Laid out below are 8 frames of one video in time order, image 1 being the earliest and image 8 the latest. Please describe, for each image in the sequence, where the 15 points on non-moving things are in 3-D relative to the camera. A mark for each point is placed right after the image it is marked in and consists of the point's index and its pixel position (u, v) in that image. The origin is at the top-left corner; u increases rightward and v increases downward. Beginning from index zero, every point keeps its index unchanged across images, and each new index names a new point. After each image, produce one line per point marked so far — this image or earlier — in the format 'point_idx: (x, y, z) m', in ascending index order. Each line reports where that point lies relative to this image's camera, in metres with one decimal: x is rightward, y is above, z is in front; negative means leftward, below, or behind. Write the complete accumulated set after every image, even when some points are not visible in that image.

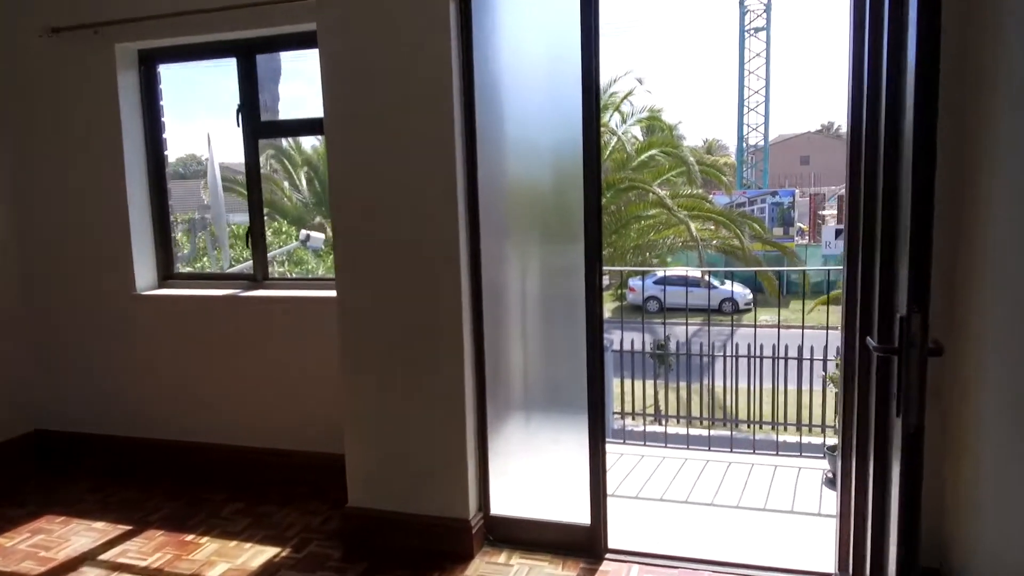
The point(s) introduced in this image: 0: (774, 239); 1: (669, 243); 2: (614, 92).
0: (+3.1, +0.6, +9.0) m
1: (+1.9, +0.5, +9.2) m
2: (+1.1, +2.3, +8.8) m
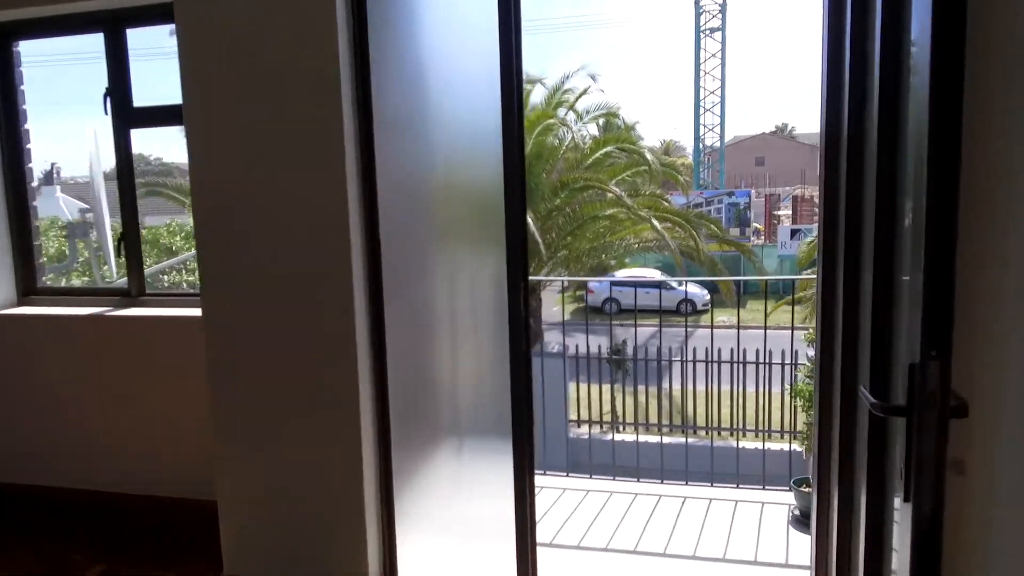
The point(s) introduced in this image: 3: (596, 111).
0: (+2.6, +0.6, +8.9) m
1: (+1.3, +0.5, +9.0) m
2: (+0.5, +2.2, +8.5) m
3: (+0.9, +2.0, +8.4) m
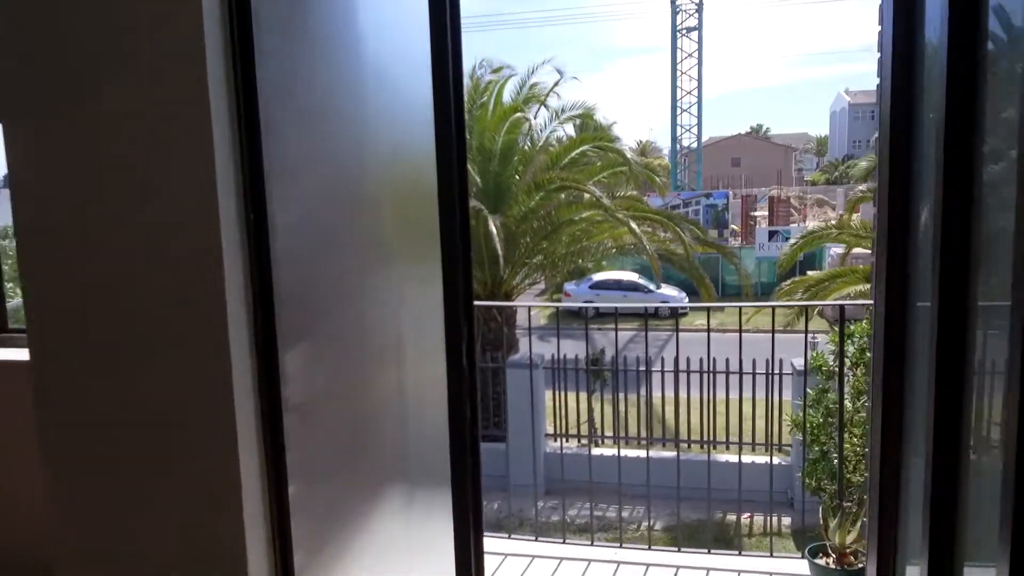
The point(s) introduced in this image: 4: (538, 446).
0: (+2.3, +0.5, +8.6) m
1: (+1.0, +0.4, +8.6) m
2: (+0.2, +2.2, +8.1) m
3: (+0.6, +1.9, +8.1) m
4: (+0.3, -1.5, +7.4) m
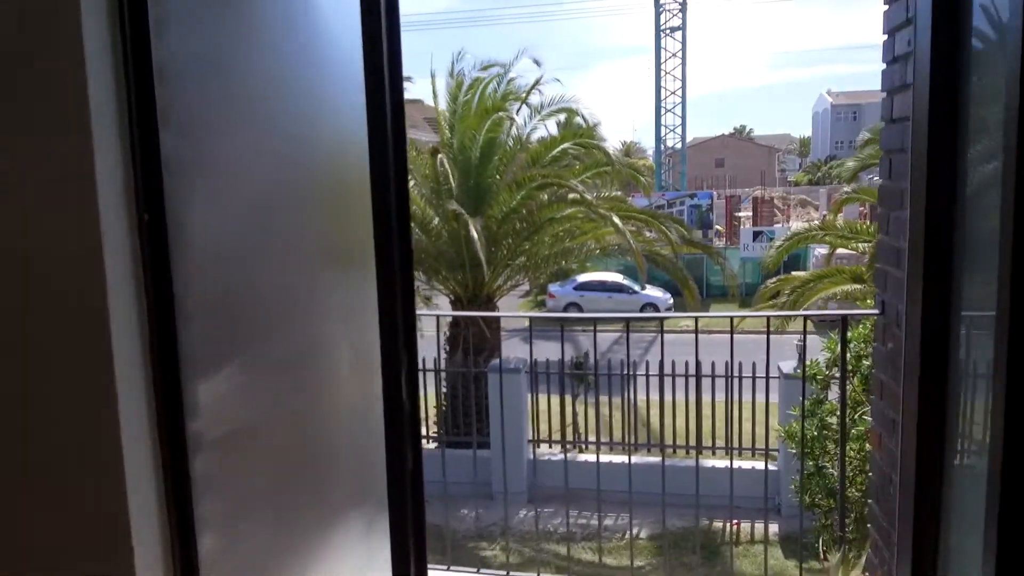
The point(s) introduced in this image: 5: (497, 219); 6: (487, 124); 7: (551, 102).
0: (+2.1, +0.5, +8.4) m
1: (+0.8, +0.4, +8.4) m
2: (0.0, +2.1, +8.0) m
3: (+0.4, +1.9, +7.9) m
4: (+0.1, -1.6, +7.2) m
5: (-0.2, +0.7, +7.8) m
6: (-0.3, +1.7, +7.7) m
7: (+0.4, +1.9, +7.9) m
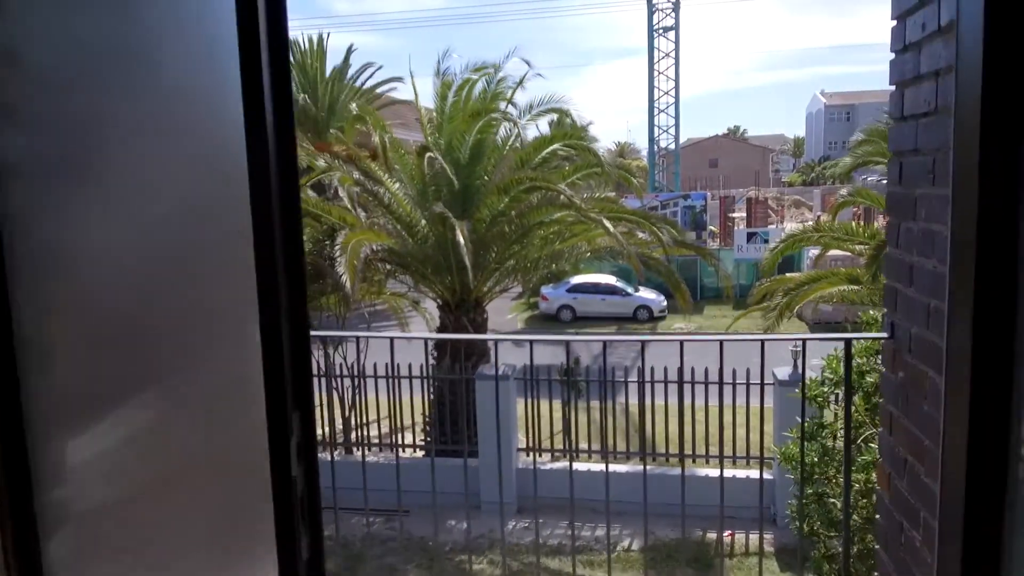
0: (+2.0, +0.5, +8.2) m
1: (+0.7, +0.4, +8.3) m
2: (-0.1, +2.1, +7.8) m
3: (+0.3, +1.9, +7.7) m
4: (0.0, -1.6, +7.1) m
5: (-0.3, +0.7, +7.6) m
6: (-0.4, +1.6, +7.5) m
7: (+0.3, +1.9, +7.7) m
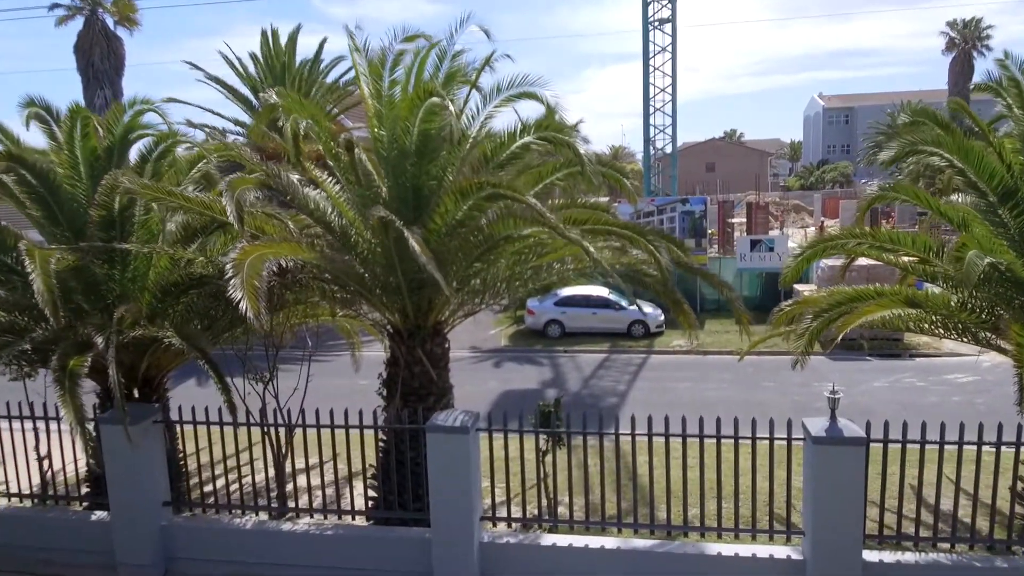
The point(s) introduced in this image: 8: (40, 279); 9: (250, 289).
0: (+1.7, +0.3, +6.8) m
1: (+0.4, +0.2, +6.8) m
2: (-0.4, +1.9, +6.3) m
3: (0.0, +1.6, +6.3) m
4: (-0.3, -1.8, +5.6) m
5: (-0.6, +0.5, +6.2) m
6: (-0.7, +1.4, +6.1) m
7: (0.0, +1.7, +6.3) m
8: (-3.4, +0.1, +5.3) m
9: (-1.7, 0.0, +5.0) m
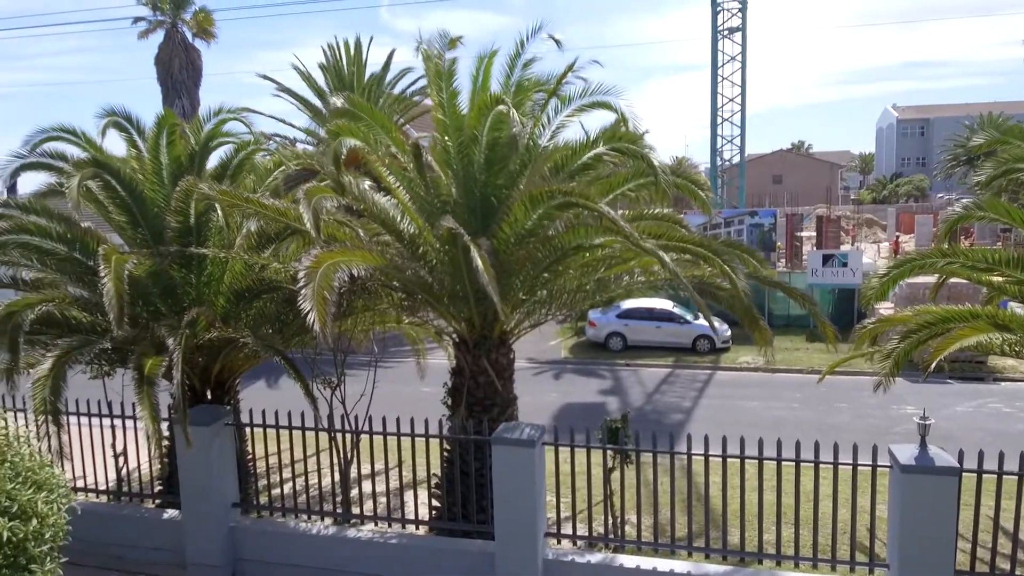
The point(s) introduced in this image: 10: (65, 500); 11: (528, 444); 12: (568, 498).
0: (+2.3, +0.1, +6.6) m
1: (+1.0, +0.1, +6.7) m
2: (+0.2, +1.8, +6.3) m
3: (+0.6, +1.6, +6.2) m
4: (+0.2, -1.9, +5.5) m
5: (0.0, +0.4, +6.1) m
6: (-0.1, +1.3, +6.1) m
7: (+0.6, +1.6, +6.2) m
8: (-2.9, 0.0, +5.5) m
9: (-1.2, -0.1, +5.0) m
10: (-2.3, -1.1, +3.9) m
11: (+0.1, -1.1, +5.4) m
12: (+0.5, -1.9, +7.0) m
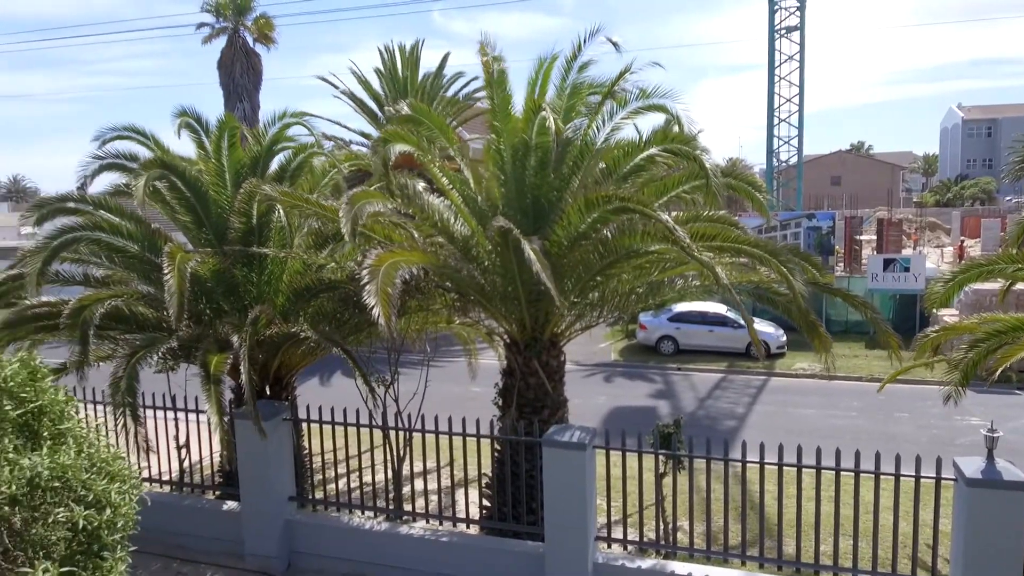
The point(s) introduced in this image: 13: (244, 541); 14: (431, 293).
0: (+2.7, +0.1, +6.4) m
1: (+1.5, 0.0, +6.6) m
2: (+0.7, +1.8, +6.3) m
3: (+1.0, +1.5, +6.2) m
4: (+0.5, -1.9, +5.5) m
5: (+0.4, +0.3, +6.1) m
6: (+0.4, +1.3, +6.1) m
7: (+1.0, +1.6, +6.2) m
8: (-2.5, +0.1, +5.7) m
9: (-0.9, -0.1, +5.1) m
10: (-2.0, -1.1, +4.1) m
11: (+0.5, -1.1, +5.4) m
12: (+1.0, -2.0, +7.0) m
13: (-2.3, -2.2, +6.5) m
14: (-0.7, 0.0, +6.6) m
